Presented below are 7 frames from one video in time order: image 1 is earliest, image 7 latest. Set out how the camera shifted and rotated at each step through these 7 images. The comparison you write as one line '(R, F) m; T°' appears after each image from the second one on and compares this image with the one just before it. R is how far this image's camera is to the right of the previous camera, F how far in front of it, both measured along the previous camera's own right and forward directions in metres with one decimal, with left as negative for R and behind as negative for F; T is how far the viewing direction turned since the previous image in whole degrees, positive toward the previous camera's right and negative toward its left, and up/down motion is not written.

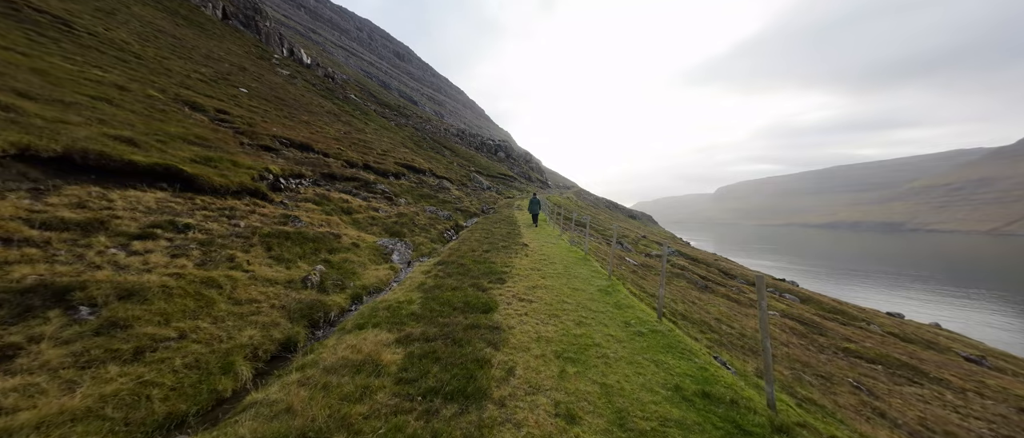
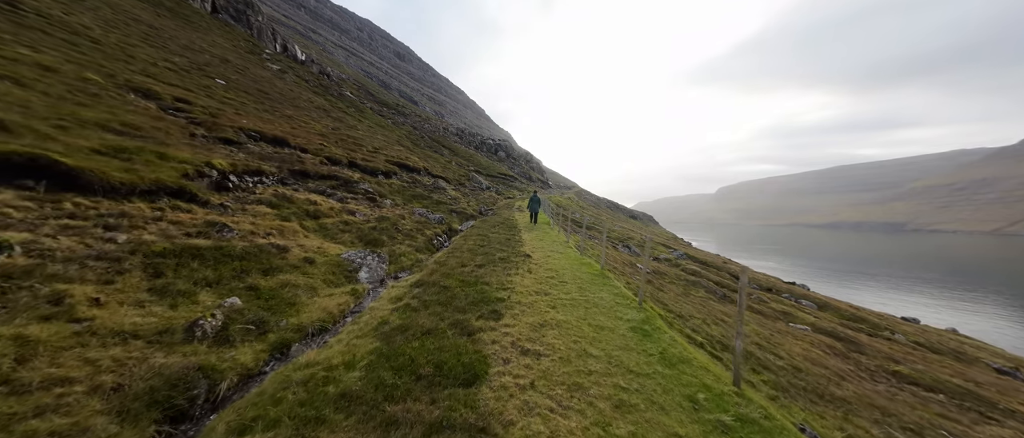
(+0.1, +5.2) m; 0°
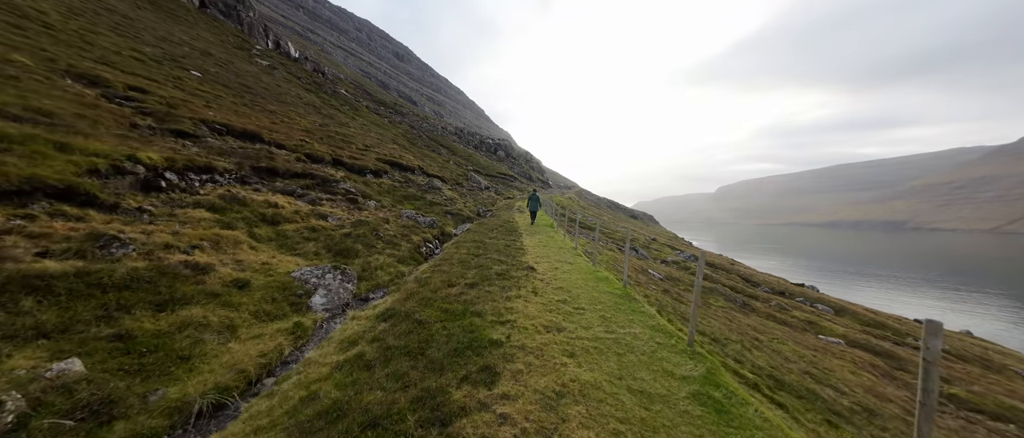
(0.0, +4.4) m; 0°
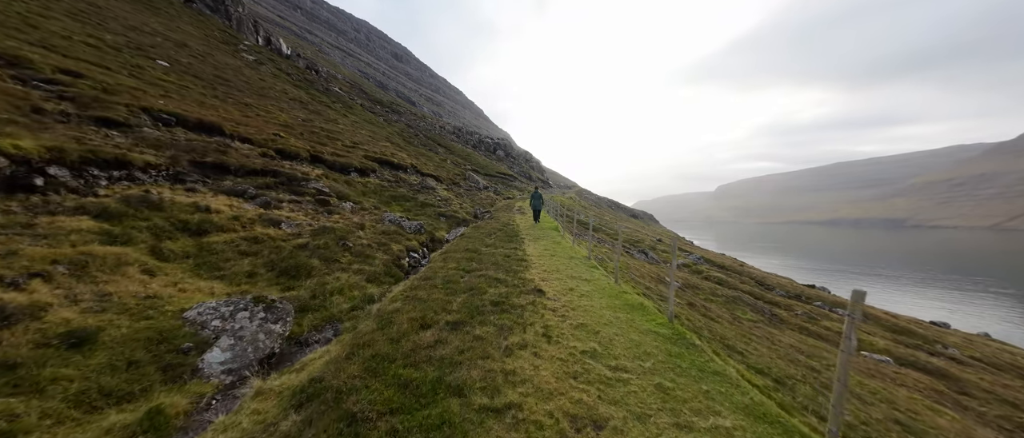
(0.0, +4.9) m; 0°
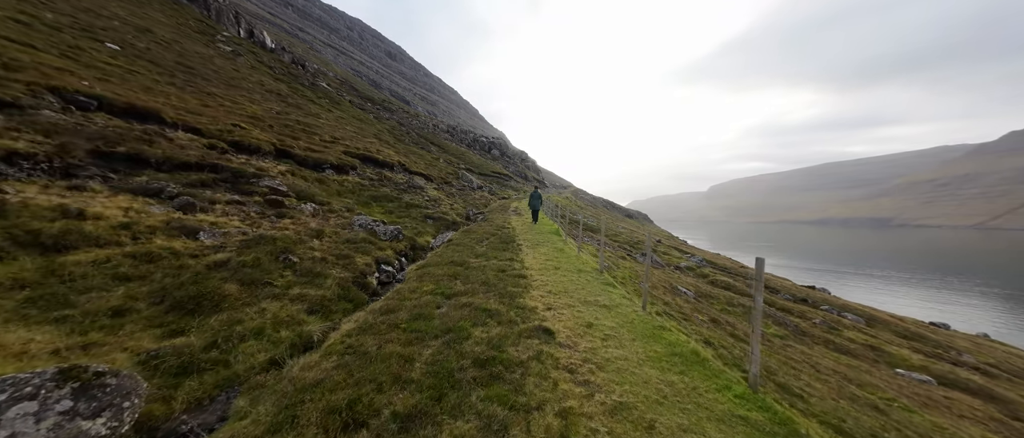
(0.0, +4.5) m; +1°
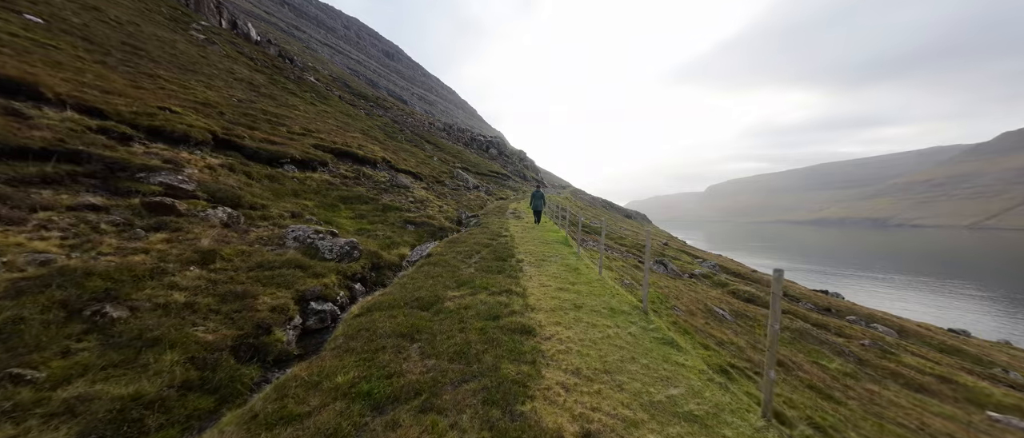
(0.0, +6.7) m; 0°
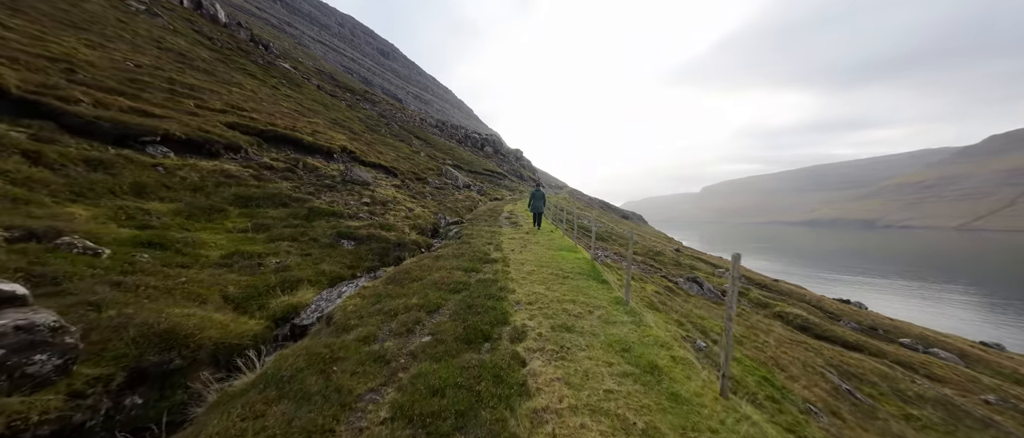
(+0.2, +10.9) m; +1°
